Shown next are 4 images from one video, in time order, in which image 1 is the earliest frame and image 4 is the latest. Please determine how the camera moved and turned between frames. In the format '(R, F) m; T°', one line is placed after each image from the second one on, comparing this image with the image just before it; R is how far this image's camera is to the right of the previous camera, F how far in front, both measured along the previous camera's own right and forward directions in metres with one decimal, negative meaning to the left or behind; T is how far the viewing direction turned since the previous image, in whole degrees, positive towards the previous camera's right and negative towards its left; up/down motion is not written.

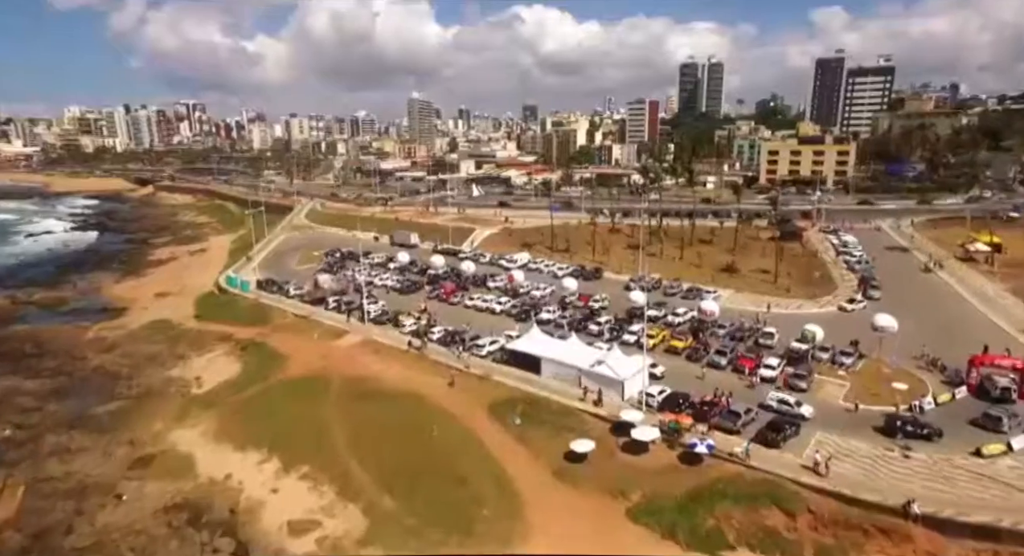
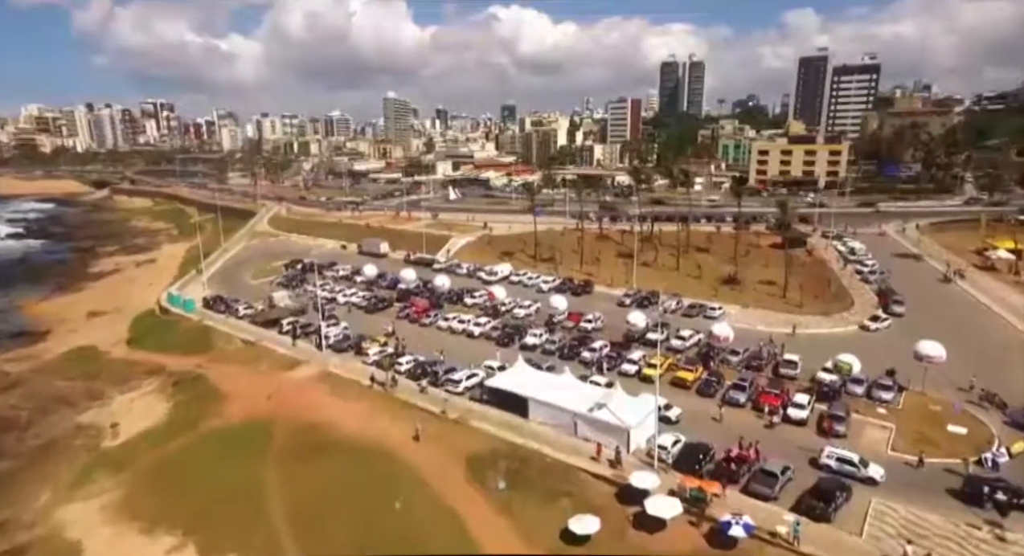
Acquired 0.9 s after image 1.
(0.0, +6.7) m; +2°
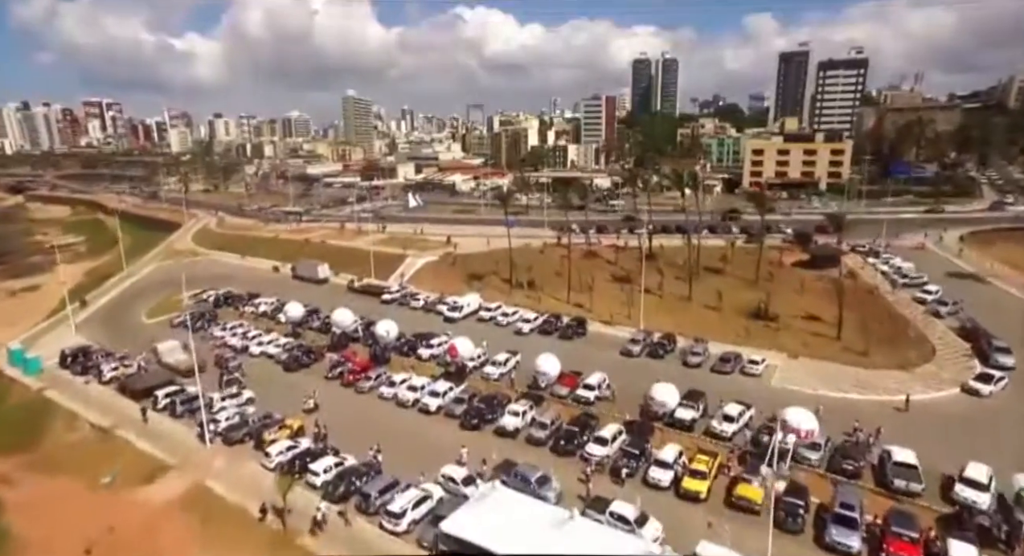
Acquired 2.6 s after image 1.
(0.0, +13.8) m; +3°
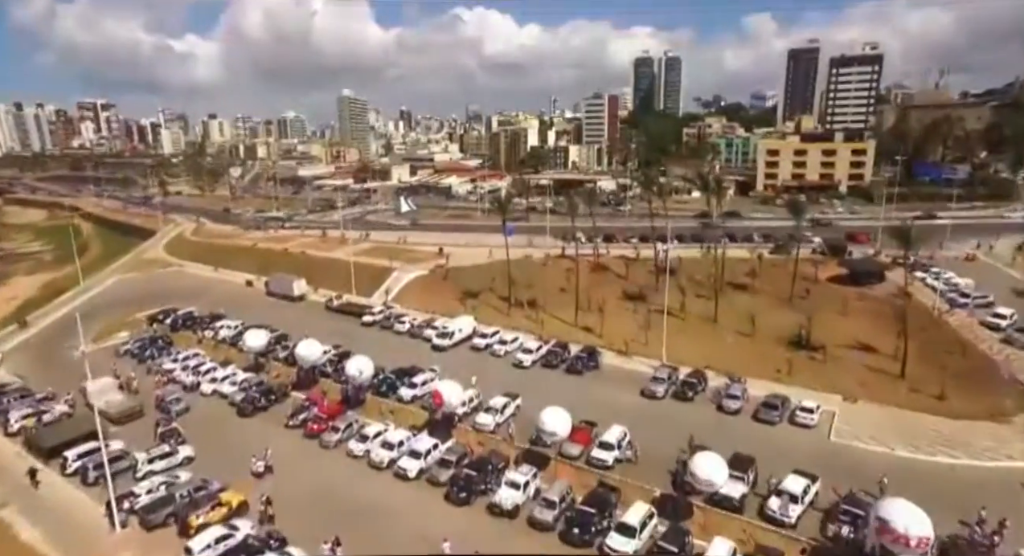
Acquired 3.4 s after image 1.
(+0.1, +6.8) m; 0°
